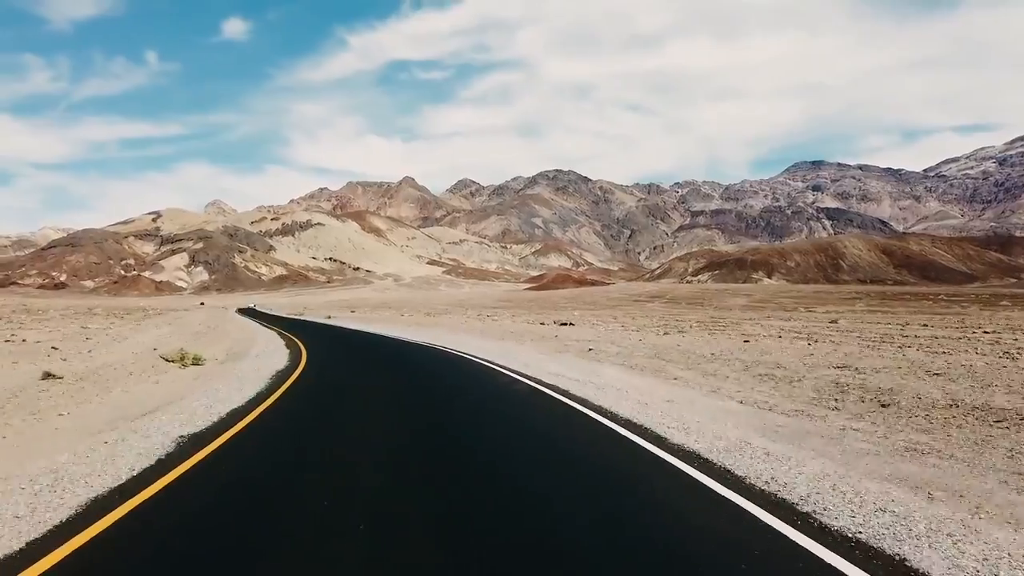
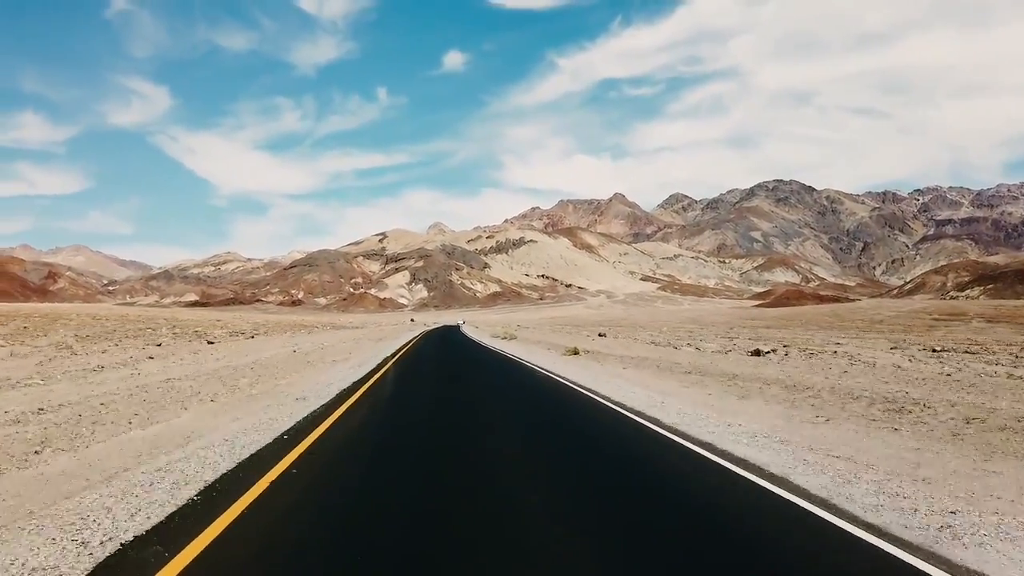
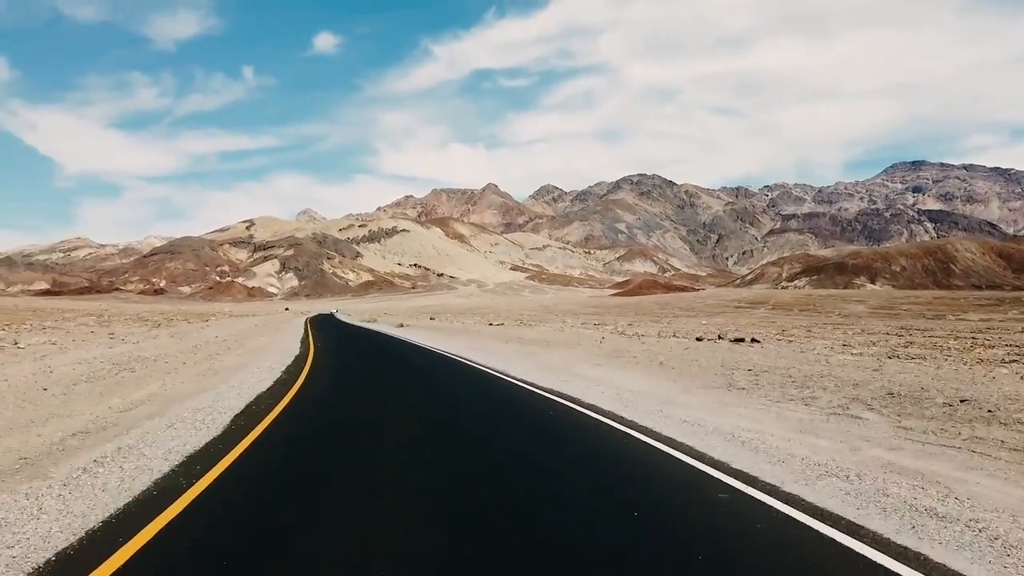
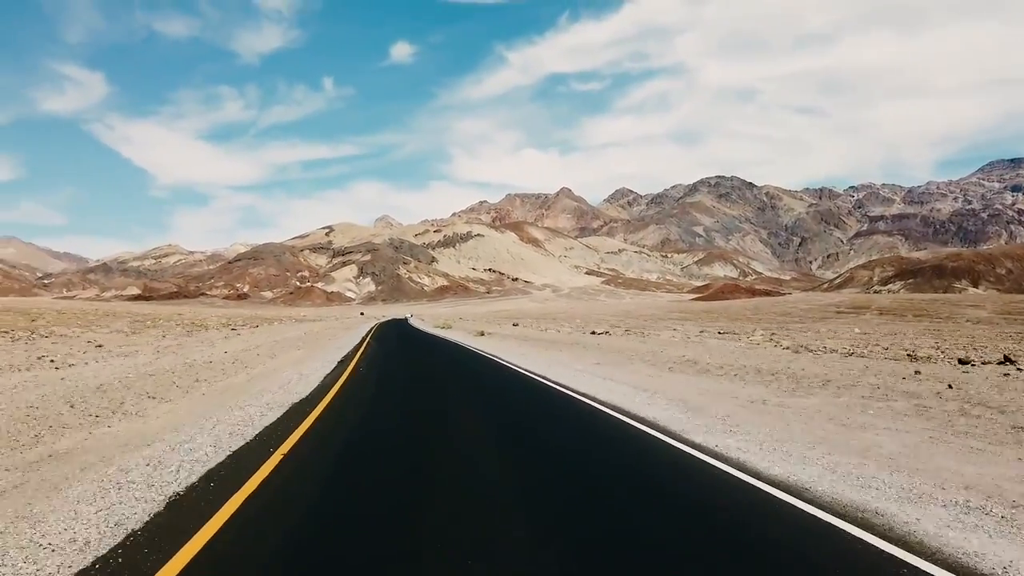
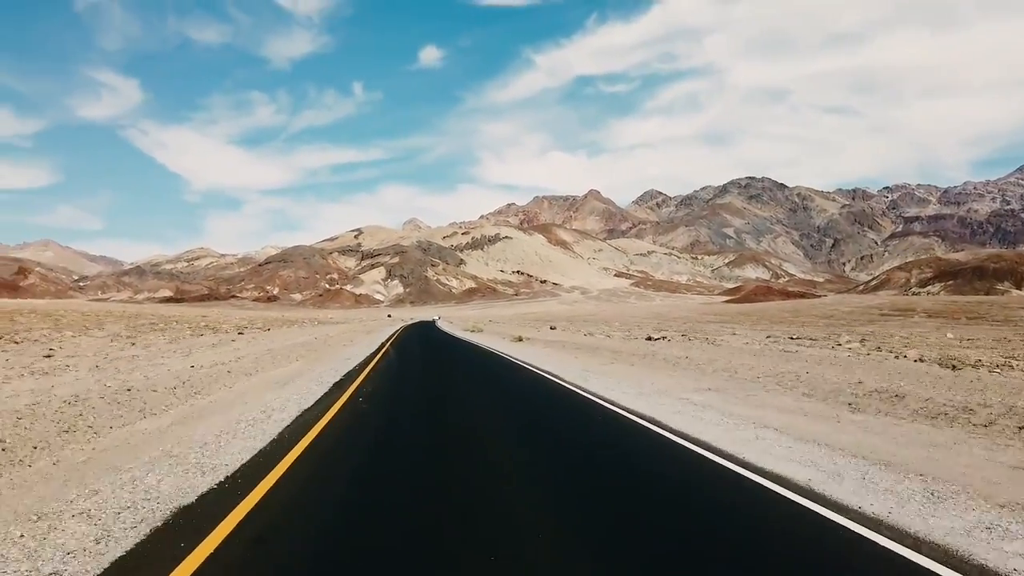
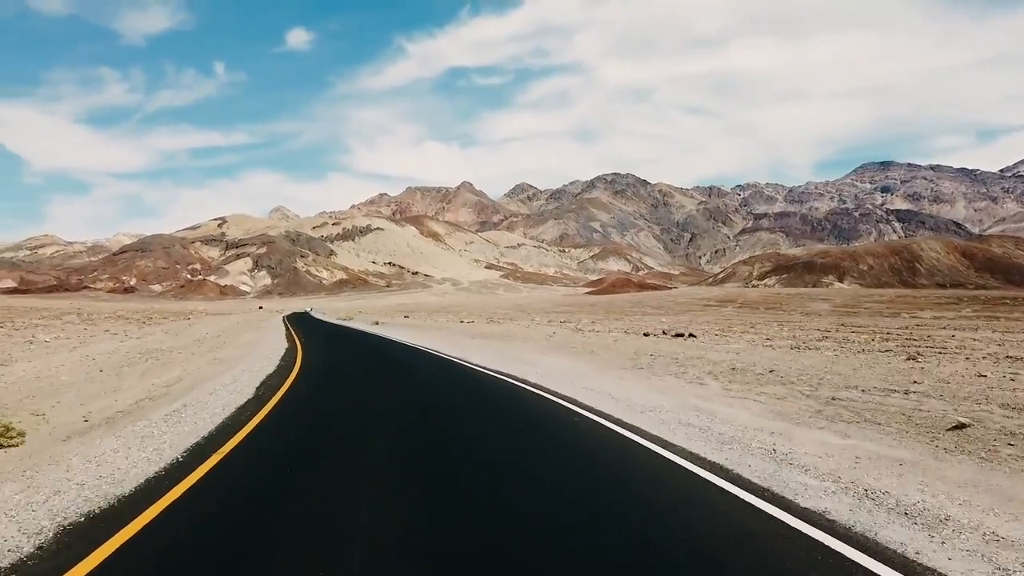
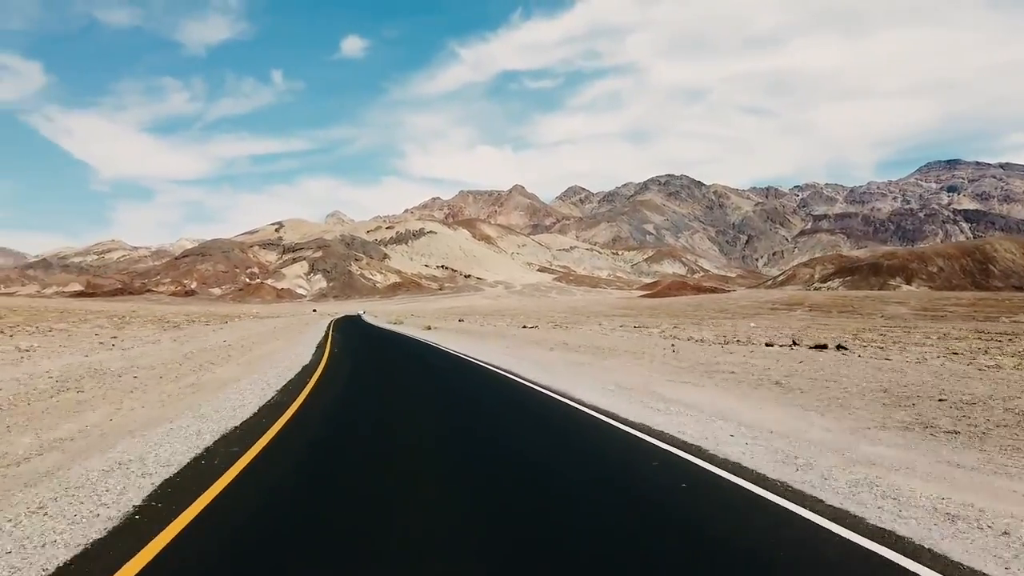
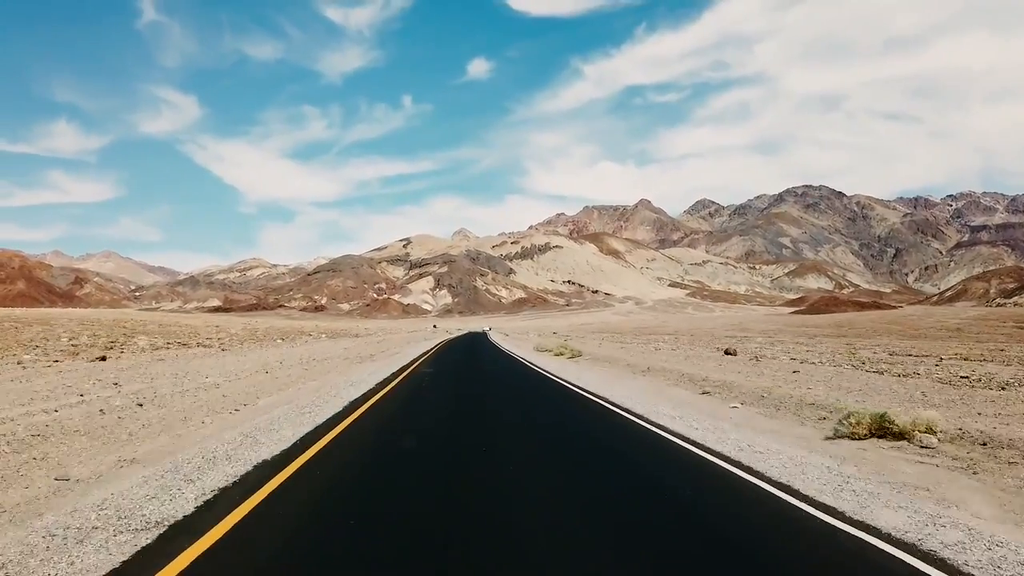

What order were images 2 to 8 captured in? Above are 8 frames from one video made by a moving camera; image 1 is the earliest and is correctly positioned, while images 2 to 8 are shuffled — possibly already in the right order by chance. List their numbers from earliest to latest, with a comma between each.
6, 3, 7, 4, 5, 2, 8
